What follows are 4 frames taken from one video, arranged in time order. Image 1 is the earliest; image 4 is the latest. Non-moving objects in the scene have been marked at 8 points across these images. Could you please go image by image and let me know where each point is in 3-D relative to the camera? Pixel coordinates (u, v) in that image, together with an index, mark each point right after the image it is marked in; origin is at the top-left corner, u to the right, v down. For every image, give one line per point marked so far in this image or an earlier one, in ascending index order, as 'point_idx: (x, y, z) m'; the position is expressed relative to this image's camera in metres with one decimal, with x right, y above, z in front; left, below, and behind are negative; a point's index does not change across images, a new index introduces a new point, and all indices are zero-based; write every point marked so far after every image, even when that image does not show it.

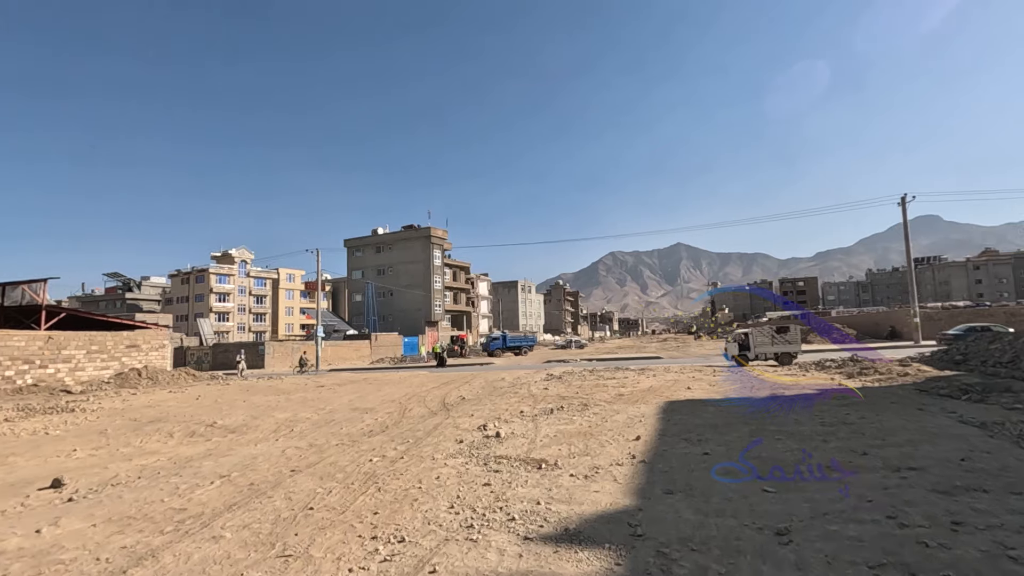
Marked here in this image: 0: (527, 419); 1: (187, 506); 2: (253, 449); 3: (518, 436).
0: (+0.4, -3.4, +12.9) m
1: (-4.4, -2.9, +6.7) m
2: (-5.8, -3.6, +11.2) m
3: (+0.1, -3.2, +10.7) m
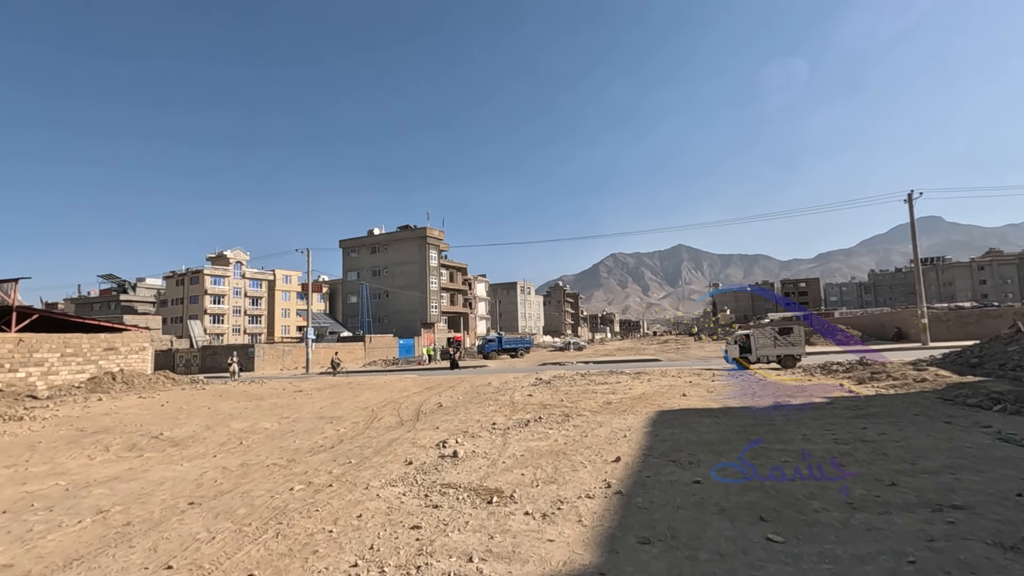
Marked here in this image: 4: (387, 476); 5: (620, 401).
0: (-0.4, -3.3, +11.3) m
1: (-5.1, -2.8, +5.2) m
2: (-6.6, -3.5, +9.6) m
3: (-0.6, -3.1, +9.2) m
4: (-2.0, -3.0, +8.0) m
5: (+3.4, -3.6, +15.7) m
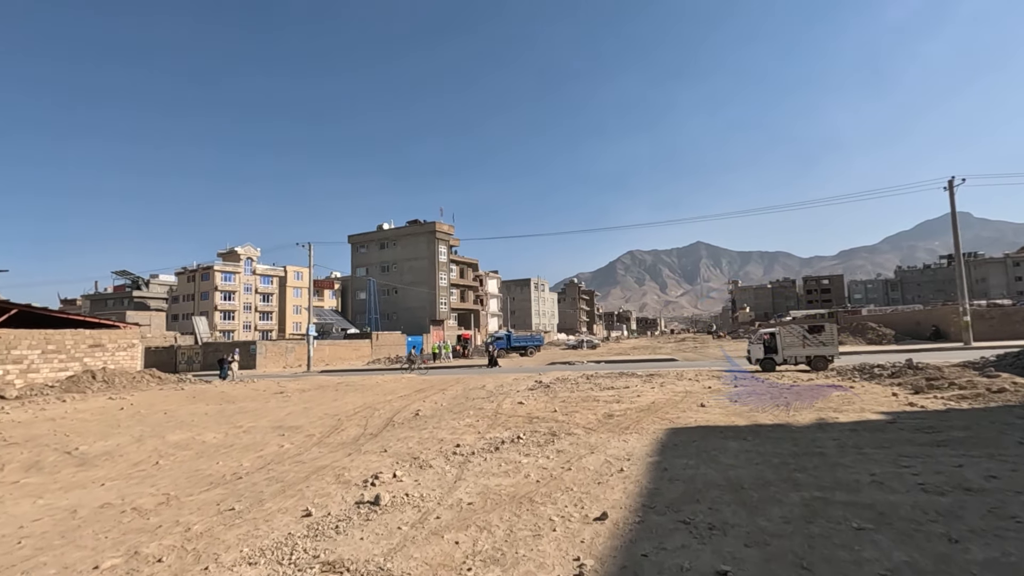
0: (-1.0, -3.0, +8.7) m
1: (-6.0, -2.6, +2.7) m
2: (-7.3, -3.3, +7.2) m
3: (-1.3, -2.8, +6.5) m
4: (-2.8, -2.8, +5.4) m
5: (+2.9, -3.3, +12.9) m
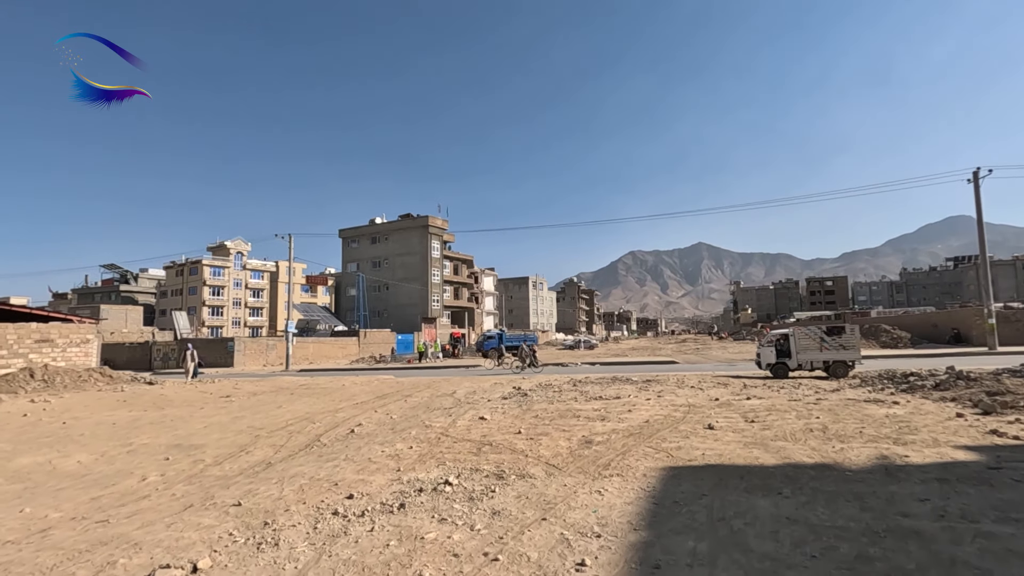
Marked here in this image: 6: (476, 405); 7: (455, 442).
0: (-2.1, -2.7, +5.5) m
1: (-7.1, -2.2, -0.5) m
2: (-8.3, -2.8, +4.0) m
3: (-2.4, -2.5, +3.3) m
4: (-3.9, -2.4, +2.2) m
5: (+1.9, -2.9, +9.7) m
6: (-1.2, -3.9, +16.6) m
7: (-1.1, -3.1, +10.2) m
